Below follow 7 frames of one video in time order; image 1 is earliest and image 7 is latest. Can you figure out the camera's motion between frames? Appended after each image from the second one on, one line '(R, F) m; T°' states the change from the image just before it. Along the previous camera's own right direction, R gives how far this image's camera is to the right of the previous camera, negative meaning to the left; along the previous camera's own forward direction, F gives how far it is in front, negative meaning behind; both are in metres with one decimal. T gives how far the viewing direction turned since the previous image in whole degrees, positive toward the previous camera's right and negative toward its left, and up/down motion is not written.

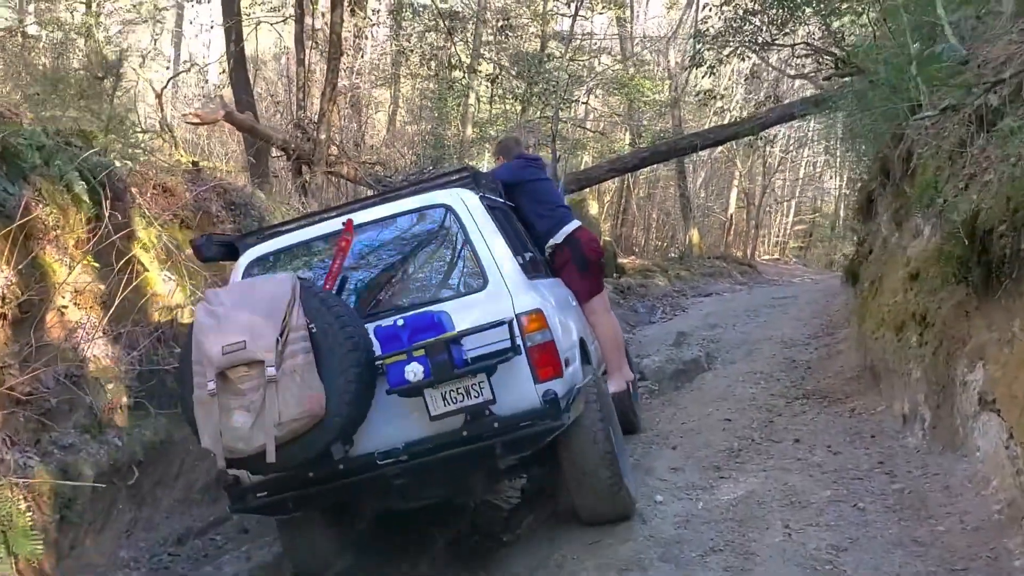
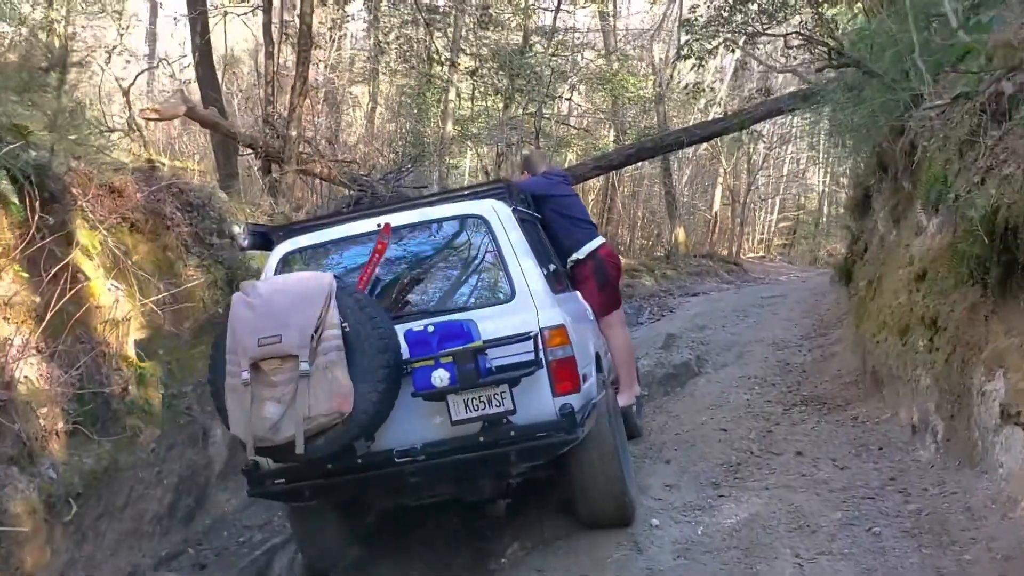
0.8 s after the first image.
(0.0, +0.5) m; +1°
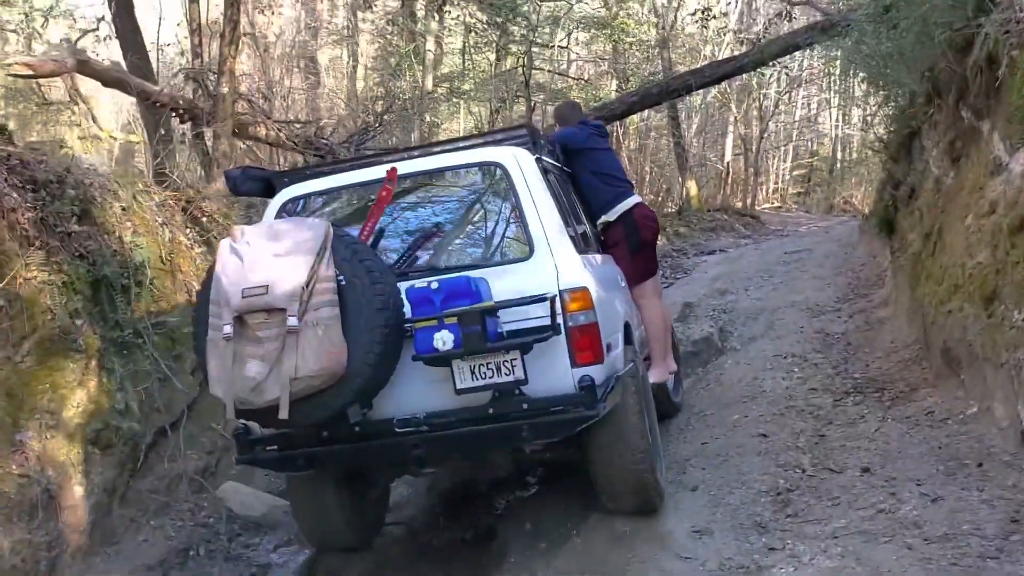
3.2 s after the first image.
(+0.3, +1.5) m; -1°
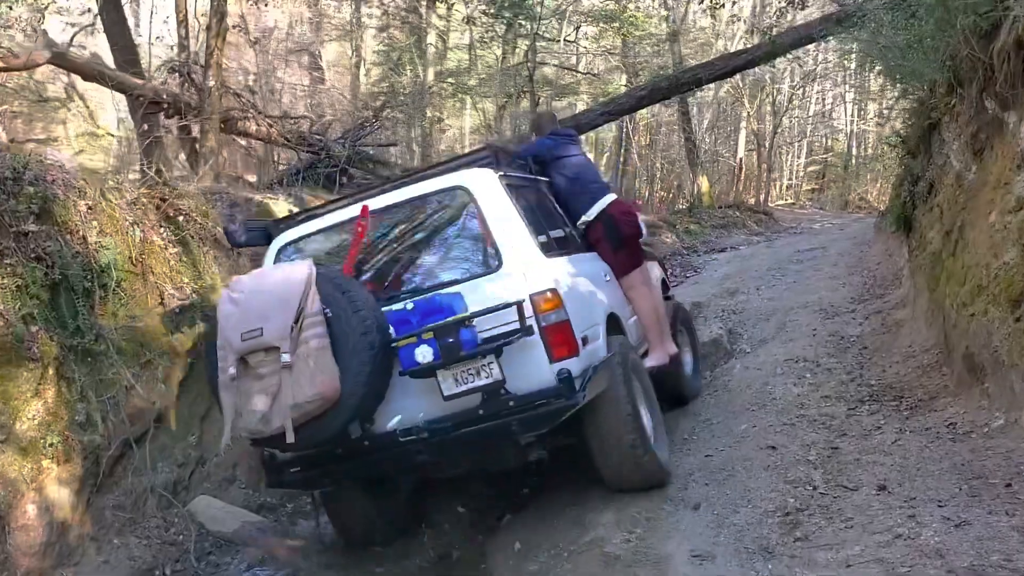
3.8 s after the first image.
(+0.1, +0.3) m; -1°
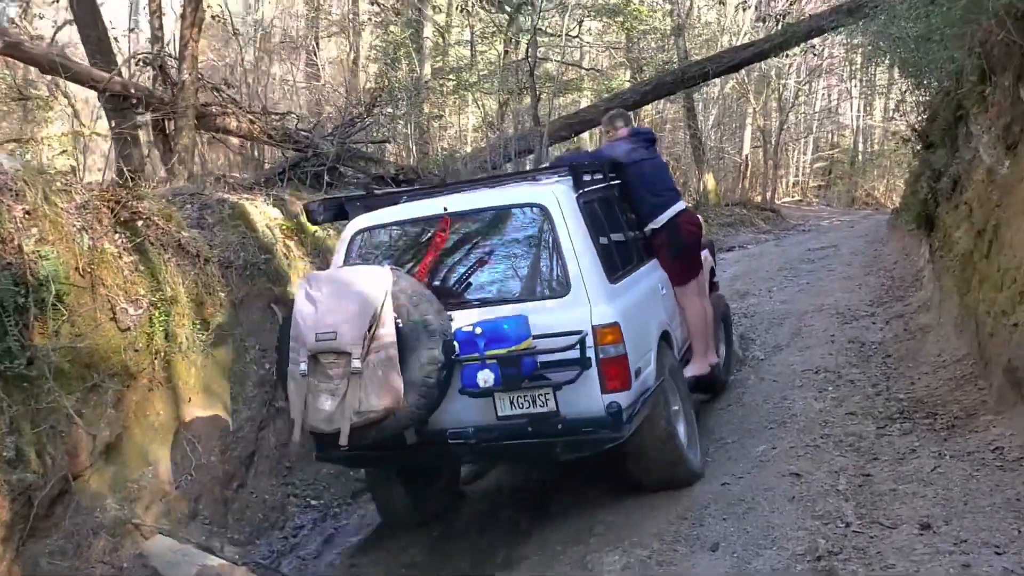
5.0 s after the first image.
(+0.1, +0.5) m; 0°
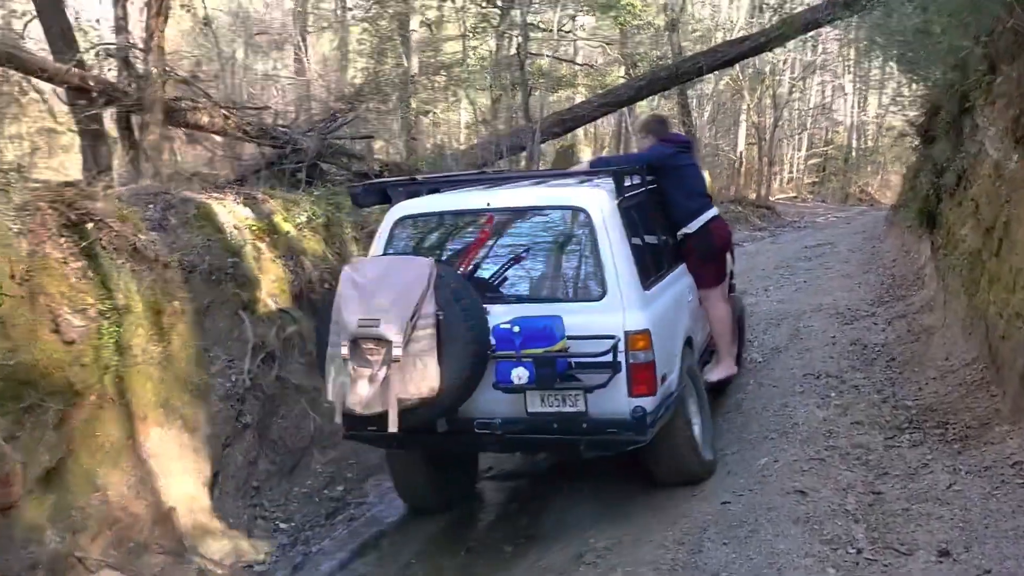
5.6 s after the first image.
(+0.1, +0.3) m; 0°
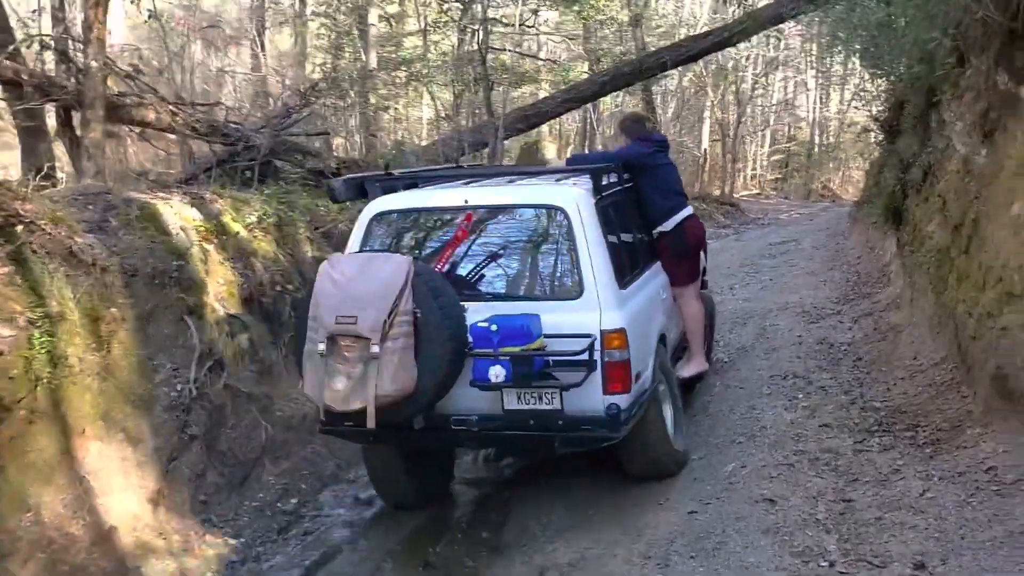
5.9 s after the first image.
(0.0, +0.2) m; +2°
